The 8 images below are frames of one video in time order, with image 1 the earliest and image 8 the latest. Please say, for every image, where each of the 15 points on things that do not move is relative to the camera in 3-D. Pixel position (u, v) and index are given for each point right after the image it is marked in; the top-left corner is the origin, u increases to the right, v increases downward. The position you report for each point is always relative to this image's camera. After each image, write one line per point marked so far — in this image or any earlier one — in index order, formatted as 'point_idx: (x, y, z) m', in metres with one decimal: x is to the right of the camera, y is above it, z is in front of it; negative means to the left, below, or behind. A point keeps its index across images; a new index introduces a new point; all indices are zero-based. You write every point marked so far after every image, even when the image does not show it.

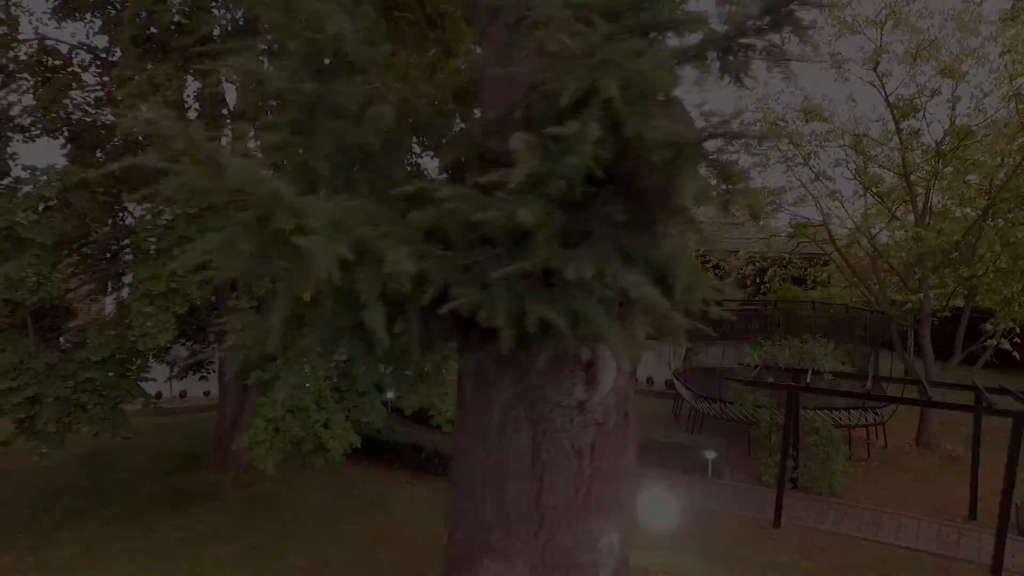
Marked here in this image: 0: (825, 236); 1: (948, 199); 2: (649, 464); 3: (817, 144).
0: (+6.0, +1.0, +11.9) m
1: (+7.3, +1.5, +10.4) m
2: (+2.1, -2.6, +9.4) m
3: (+5.4, +2.6, +11.0) m
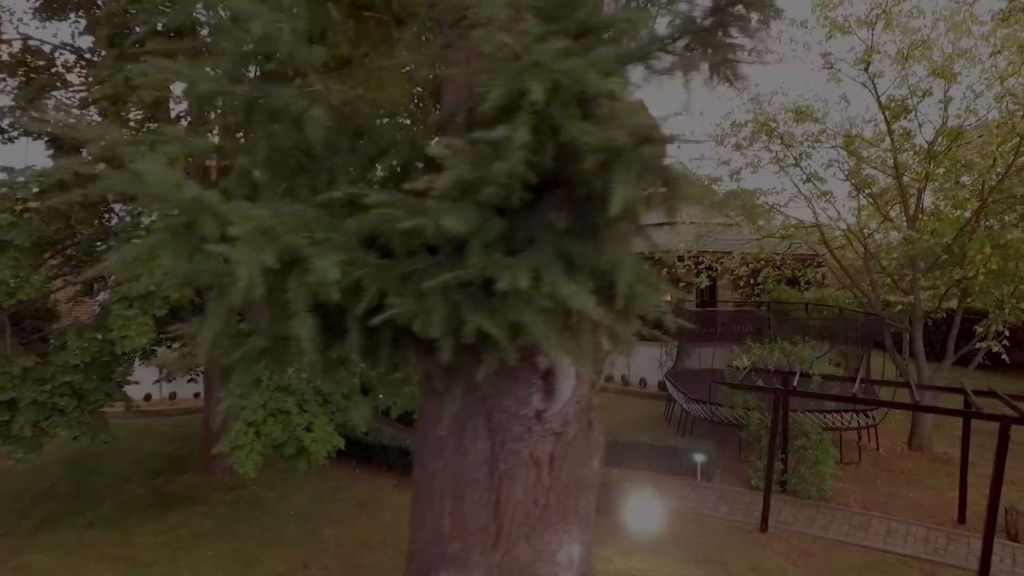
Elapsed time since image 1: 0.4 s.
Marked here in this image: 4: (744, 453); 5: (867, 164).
0: (+5.8, +1.0, +11.8) m
1: (+7.1, +1.5, +10.3) m
2: (+1.9, -2.7, +9.3) m
3: (+5.2, +2.5, +10.9) m
4: (+3.6, -2.6, +9.6) m
5: (+6.2, +2.2, +10.9) m
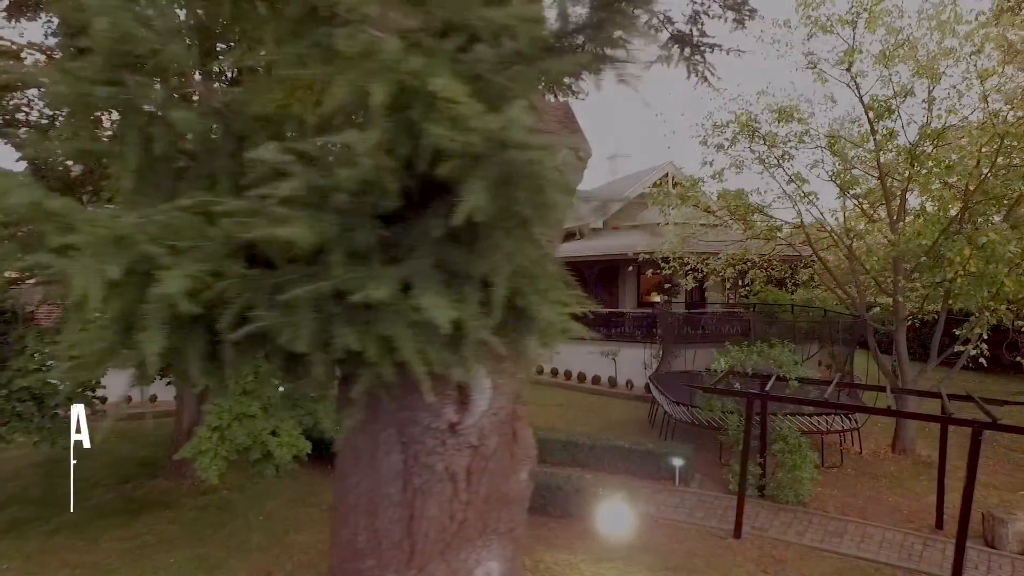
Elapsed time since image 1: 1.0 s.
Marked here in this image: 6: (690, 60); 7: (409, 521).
0: (+5.5, +0.9, +11.7) m
1: (+6.8, +1.4, +10.2) m
2: (+1.6, -2.7, +9.2) m
3: (+4.9, +2.5, +10.8) m
4: (+3.2, -2.6, +9.5) m
5: (+5.9, +2.2, +10.8) m
6: (+2.5, +3.2, +8.6) m
7: (-0.4, -1.0, +2.6) m
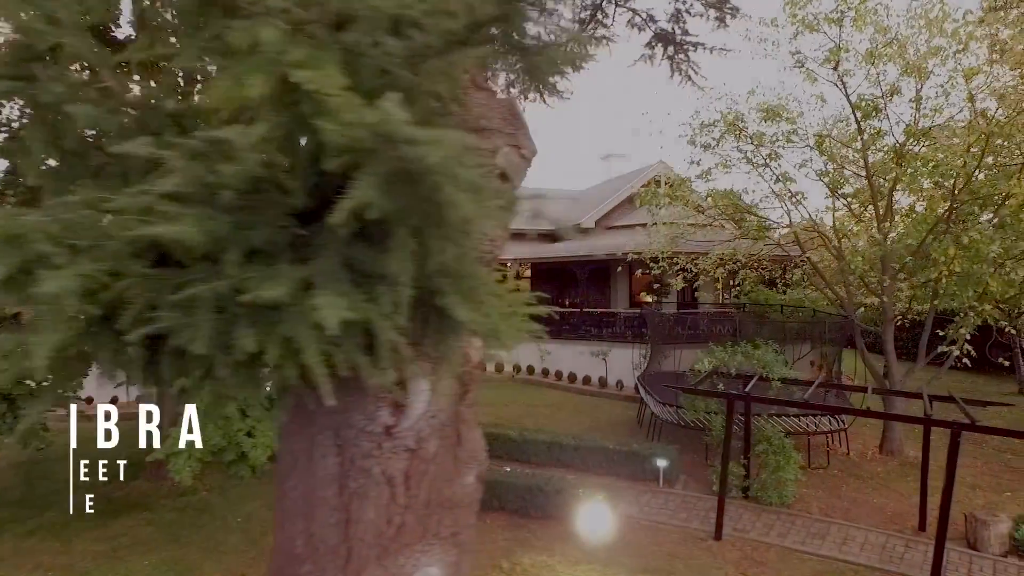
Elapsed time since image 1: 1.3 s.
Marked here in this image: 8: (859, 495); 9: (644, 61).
0: (+5.2, +0.9, +11.7) m
1: (+6.5, +1.4, +10.1) m
2: (+1.3, -2.7, +9.2) m
3: (+4.6, +2.5, +10.8) m
4: (+3.0, -2.6, +9.5) m
5: (+5.6, +2.2, +10.7) m
6: (+2.2, +3.2, +8.6) m
7: (-0.7, -1.0, +2.6) m
8: (+4.9, -2.9, +8.8) m
9: (+1.8, +3.2, +8.7) m
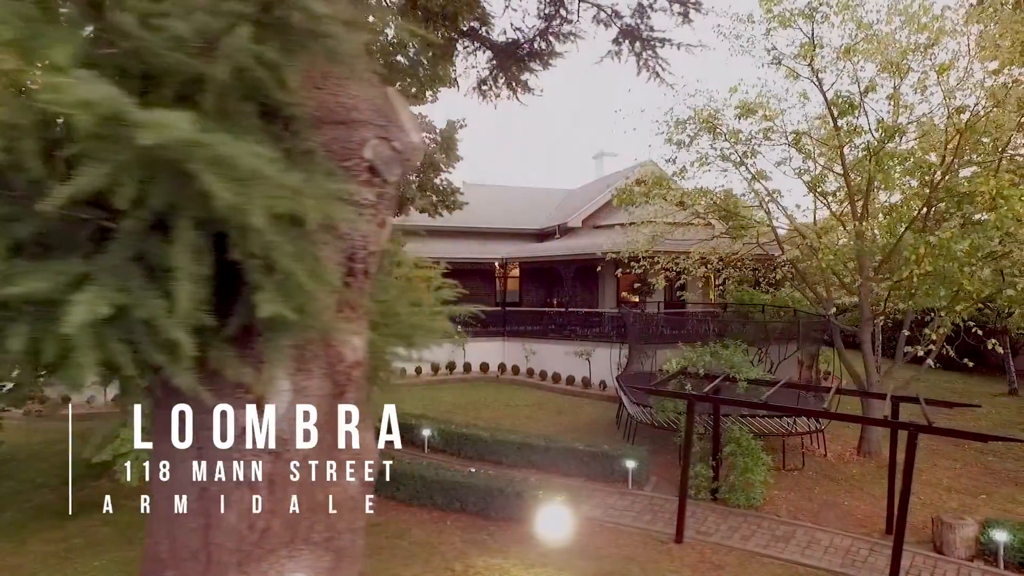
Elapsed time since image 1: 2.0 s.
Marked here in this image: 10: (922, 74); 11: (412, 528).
0: (+4.8, +1.0, +11.5) m
1: (+6.1, +1.4, +10.0) m
2: (+0.9, -2.7, +9.1) m
3: (+4.2, +2.5, +10.6) m
4: (+2.5, -2.6, +9.4) m
5: (+5.2, +2.2, +10.6) m
6: (+1.8, +3.2, +8.5) m
7: (-1.2, -1.0, +2.5) m
8: (+4.4, -2.9, +8.7) m
9: (+1.4, +3.2, +8.6) m
10: (+6.1, +3.2, +9.3) m
11: (-1.2, -2.8, +7.4) m
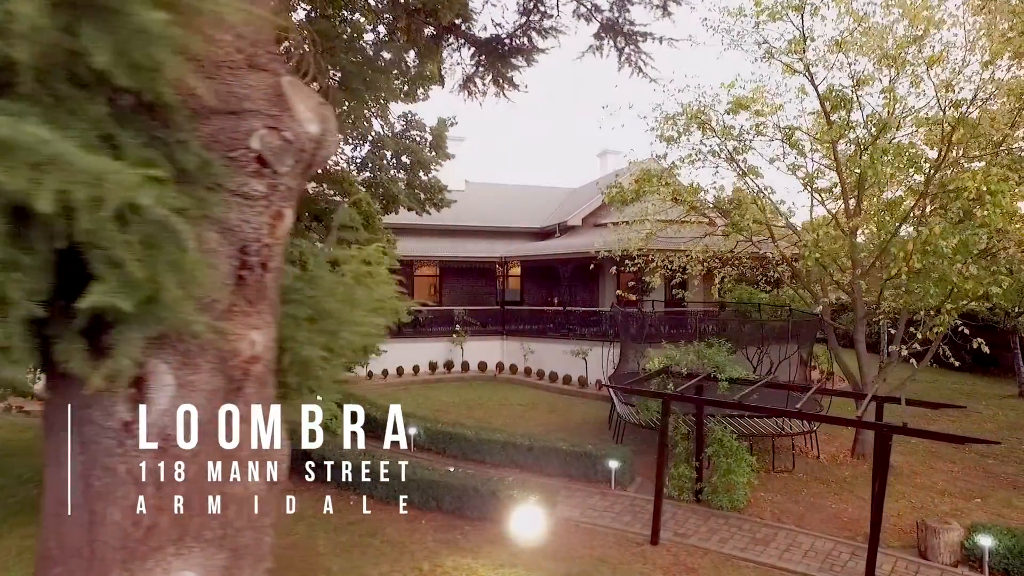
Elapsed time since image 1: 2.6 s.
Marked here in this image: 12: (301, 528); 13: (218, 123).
0: (+4.6, +1.0, +11.3) m
1: (+5.8, +1.5, +9.8) m
2: (+0.6, -2.7, +9.0) m
3: (+4.0, +2.6, +10.5) m
4: (+2.3, -2.5, +9.2) m
5: (+4.9, +2.2, +10.4) m
6: (+1.5, +3.2, +8.4) m
7: (-1.7, -0.9, +2.5) m
8: (+4.2, -2.9, +8.5) m
9: (+1.1, +3.2, +8.5) m
10: (+5.9, +3.2, +9.1) m
11: (-1.5, -2.8, +7.3) m
12: (-2.4, -2.8, +7.2) m
13: (-1.1, +0.6, +2.4) m
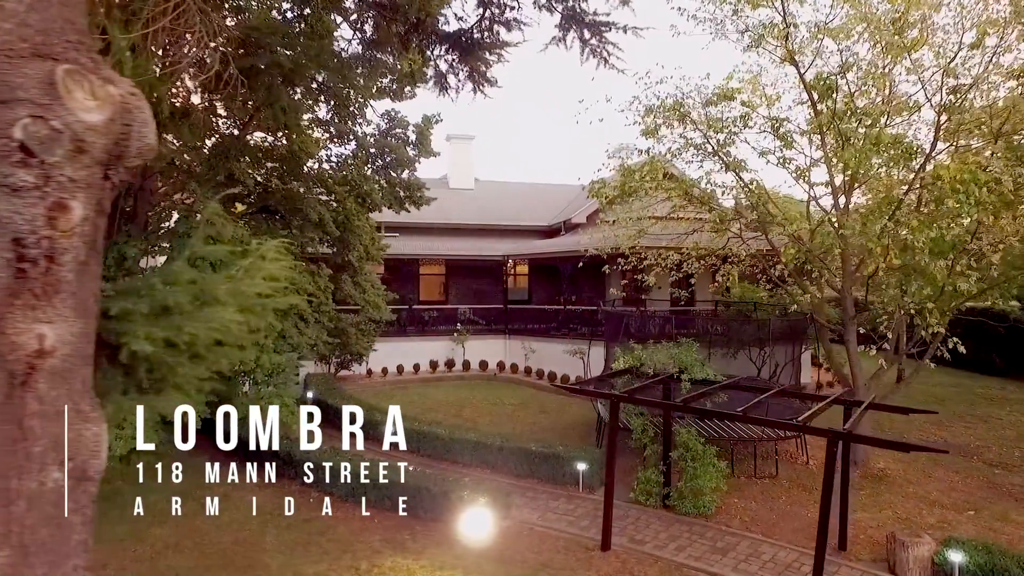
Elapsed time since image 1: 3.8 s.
0: (+4.3, +1.0, +10.9) m
1: (+5.4, +1.5, +9.2) m
2: (+0.1, -2.6, +8.8) m
3: (+3.6, +2.6, +10.1) m
4: (+1.8, -2.5, +9.0) m
5: (+4.6, +2.2, +9.9) m
6: (+1.0, +3.2, +8.1) m
7: (-2.5, -0.9, +2.5) m
8: (+3.7, -2.9, +8.1) m
9: (+0.6, +3.2, +8.2) m
10: (+5.4, +3.3, +8.6) m
11: (-2.1, -2.8, +7.3) m
12: (-3.0, -2.7, +7.2) m
13: (-2.0, +0.7, +2.4) m
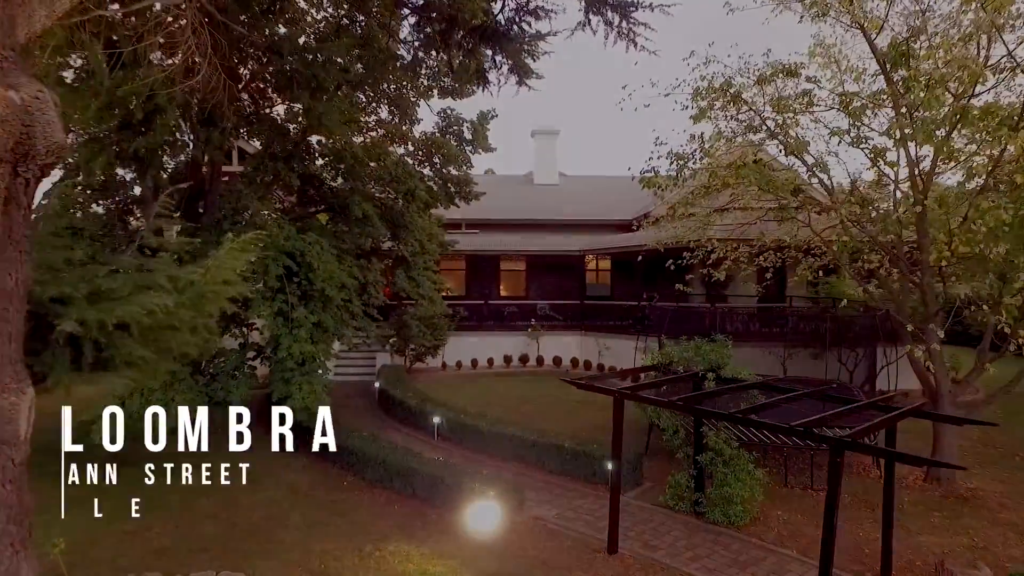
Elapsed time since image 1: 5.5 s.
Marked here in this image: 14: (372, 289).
0: (+5.0, +1.1, +9.9) m
1: (+5.8, +1.6, +8.0) m
2: (+0.6, -2.5, +8.7) m
3: (+4.2, +2.7, +9.2) m
4: (+2.3, -2.4, +8.5) m
5: (+5.1, +2.3, +8.9) m
6: (+1.3, +3.3, +7.8) m
7: (-3.3, -0.8, +2.9) m
8: (+3.9, -2.8, +7.3) m
9: (+0.9, +3.3, +8.0) m
10: (+5.7, +3.4, +7.4) m
11: (-1.9, -2.7, +7.6) m
12: (-2.8, -2.6, +7.7) m
13: (-2.8, +0.7, +2.8) m
14: (-2.3, 0.0, +10.2) m
